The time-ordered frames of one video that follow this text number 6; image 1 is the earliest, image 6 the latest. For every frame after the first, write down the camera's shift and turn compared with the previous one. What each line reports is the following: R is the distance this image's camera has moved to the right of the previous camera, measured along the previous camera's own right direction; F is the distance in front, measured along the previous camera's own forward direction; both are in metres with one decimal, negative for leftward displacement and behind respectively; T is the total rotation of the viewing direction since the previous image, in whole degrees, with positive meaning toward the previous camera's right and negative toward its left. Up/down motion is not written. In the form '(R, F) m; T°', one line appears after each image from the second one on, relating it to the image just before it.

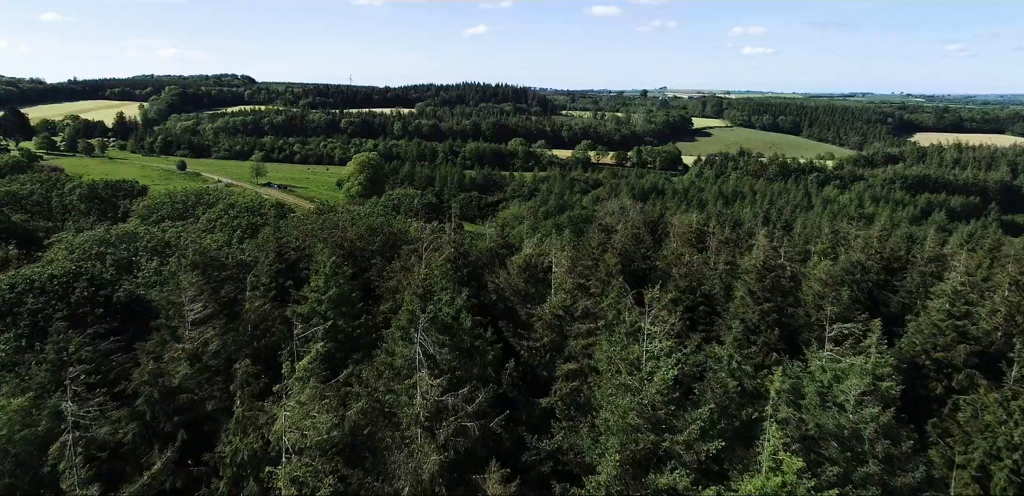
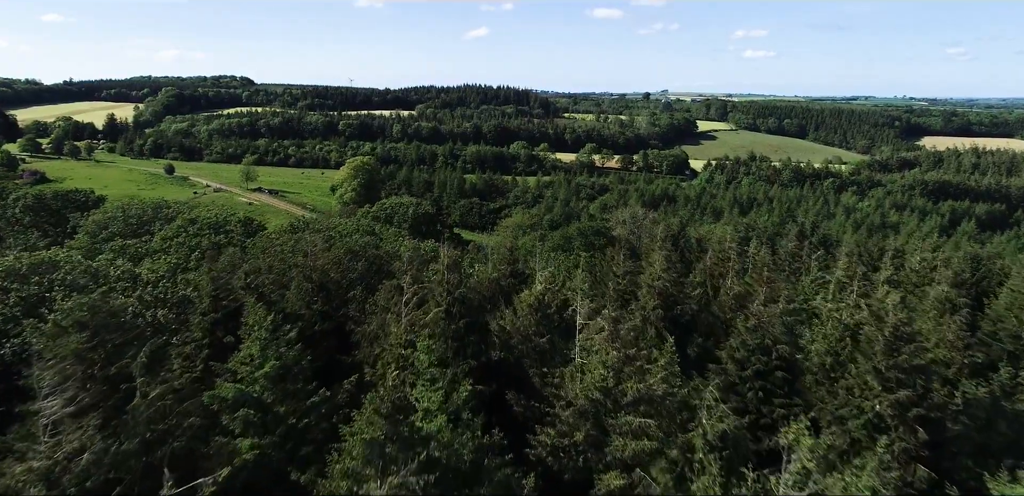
(-0.3, +5.5) m; 0°
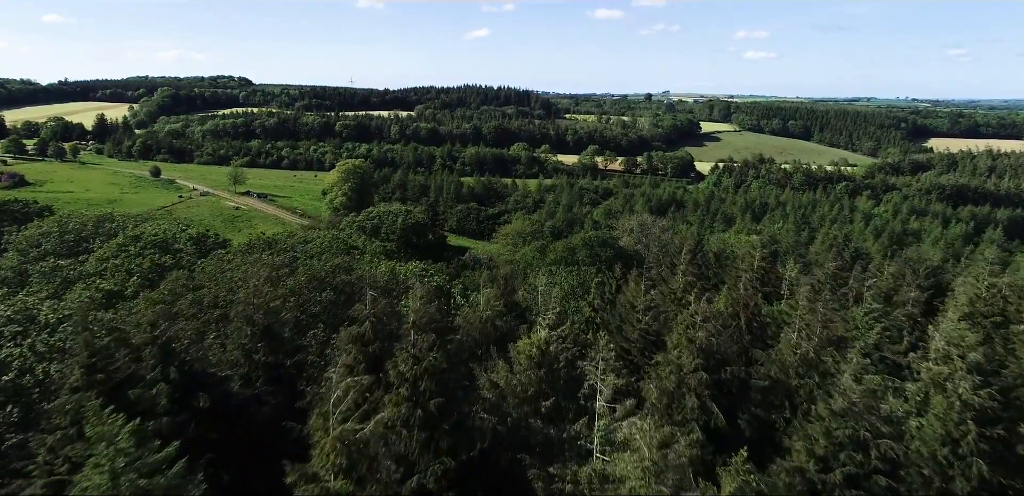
(+0.2, +4.8) m; 0°
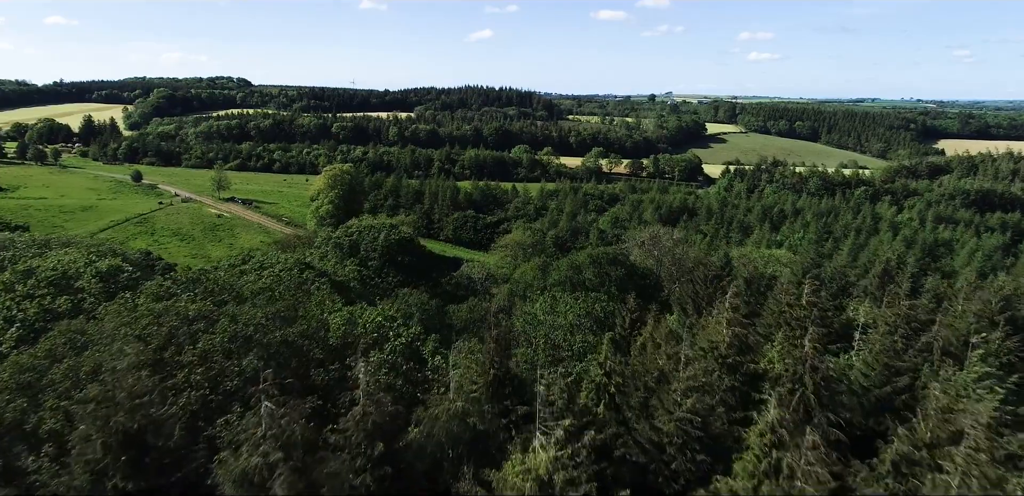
(+0.3, +6.1) m; 0°
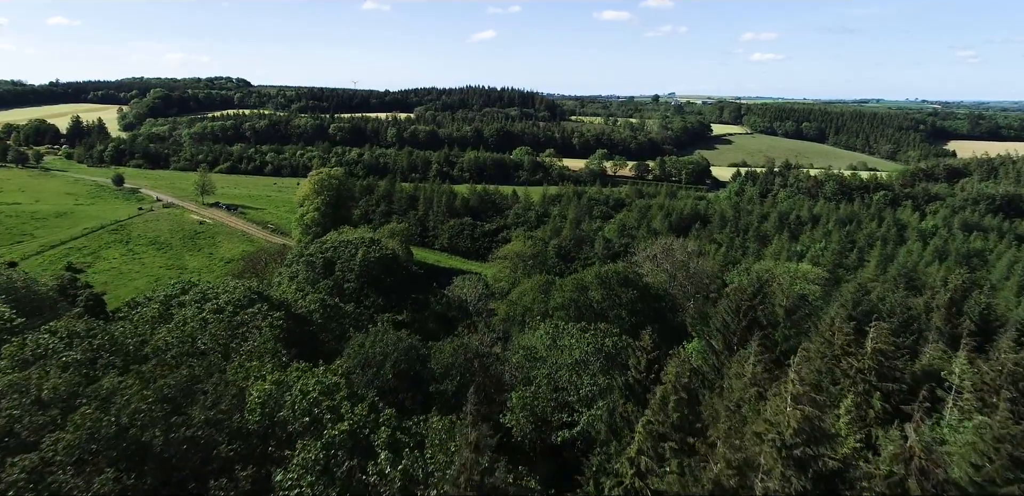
(+0.3, +5.5) m; 0°
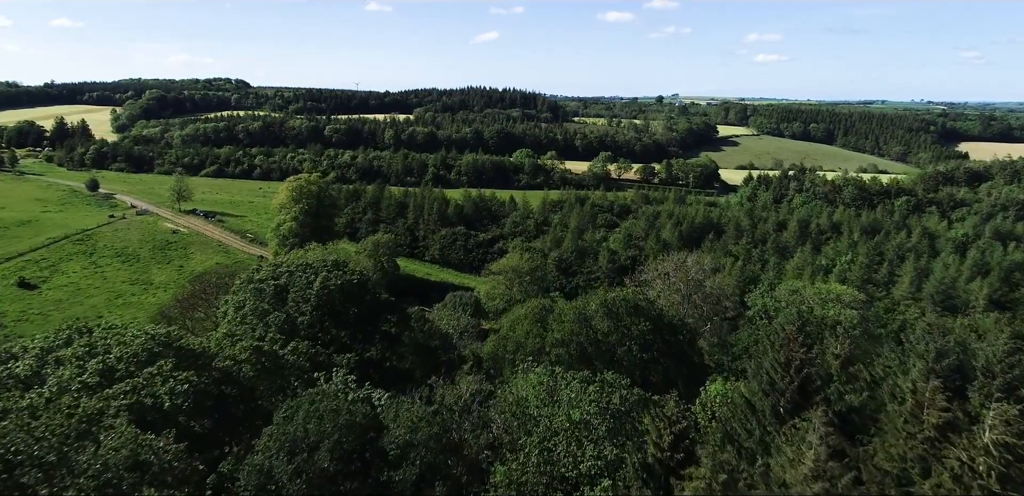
(+0.7, +6.3) m; 0°
